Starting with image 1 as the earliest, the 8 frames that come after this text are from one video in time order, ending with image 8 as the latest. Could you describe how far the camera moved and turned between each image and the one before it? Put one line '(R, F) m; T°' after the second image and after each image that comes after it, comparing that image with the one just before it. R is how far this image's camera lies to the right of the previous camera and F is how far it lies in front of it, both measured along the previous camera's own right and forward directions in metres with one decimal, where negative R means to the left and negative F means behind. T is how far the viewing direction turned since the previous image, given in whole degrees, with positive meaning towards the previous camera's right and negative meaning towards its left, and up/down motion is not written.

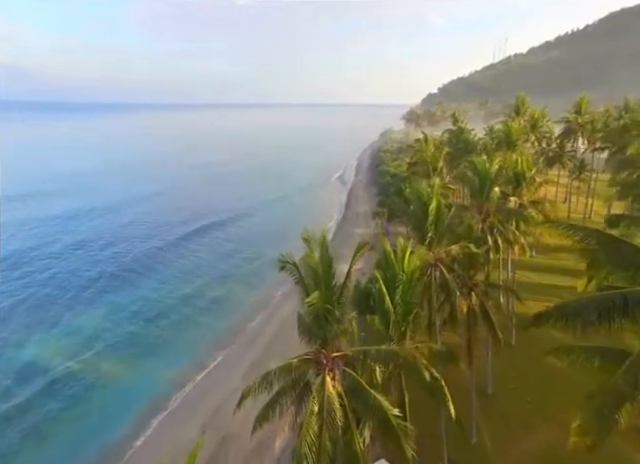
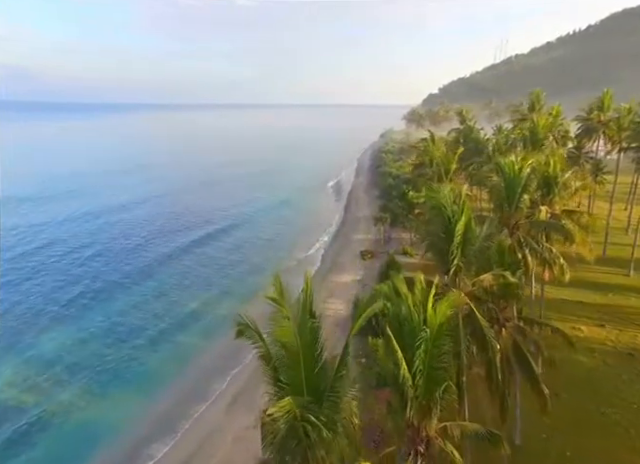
(+0.3, +3.5) m; 0°
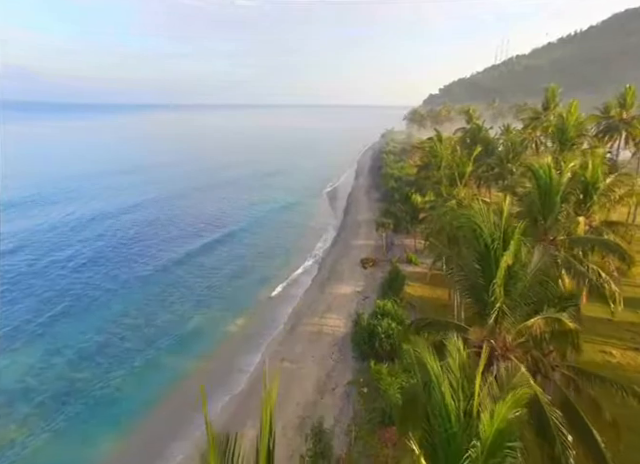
(+0.2, +3.0) m; 0°
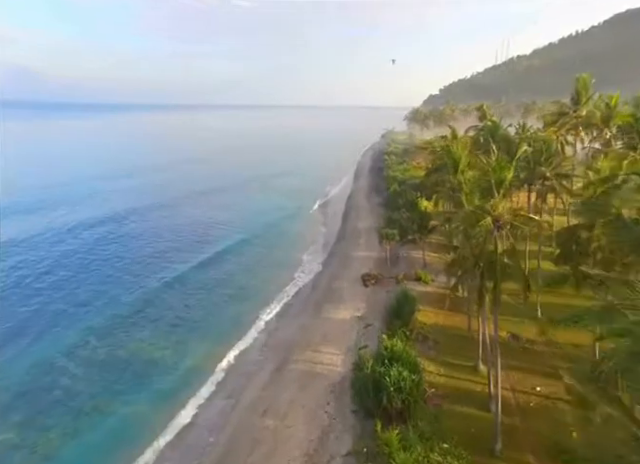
(+0.4, +5.3) m; 0°
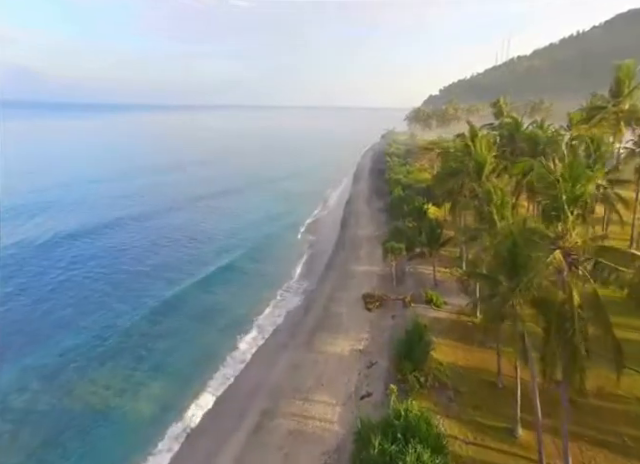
(+0.4, +5.1) m; 0°
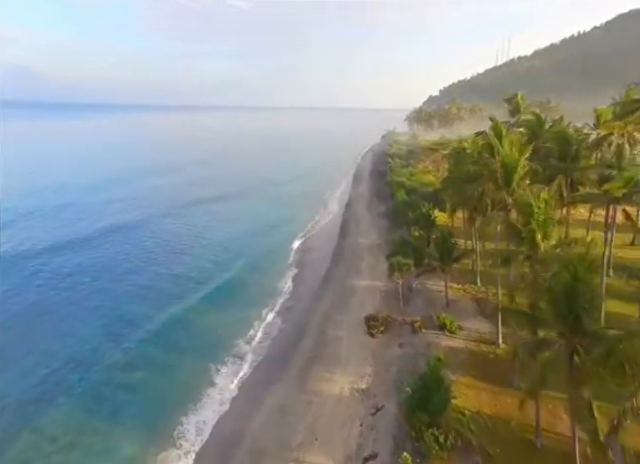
(+0.3, +4.1) m; 0°
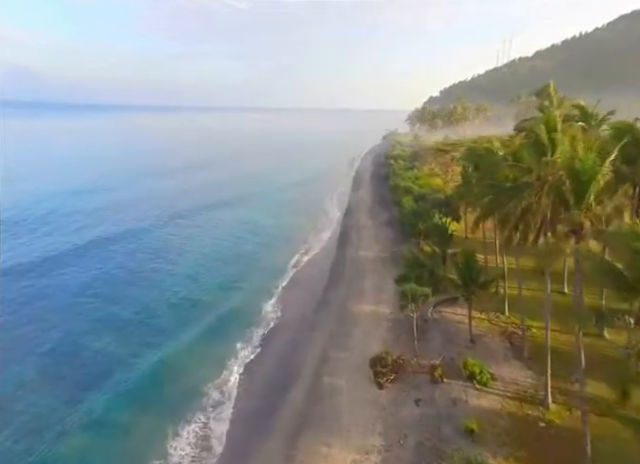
(+0.3, +5.5) m; 0°
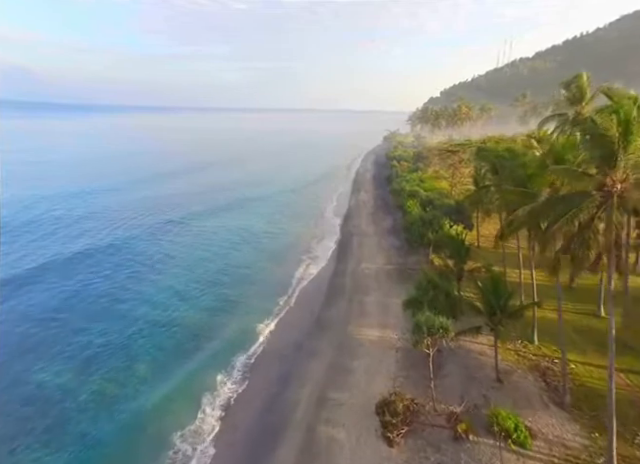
(+0.2, +4.1) m; 0°
